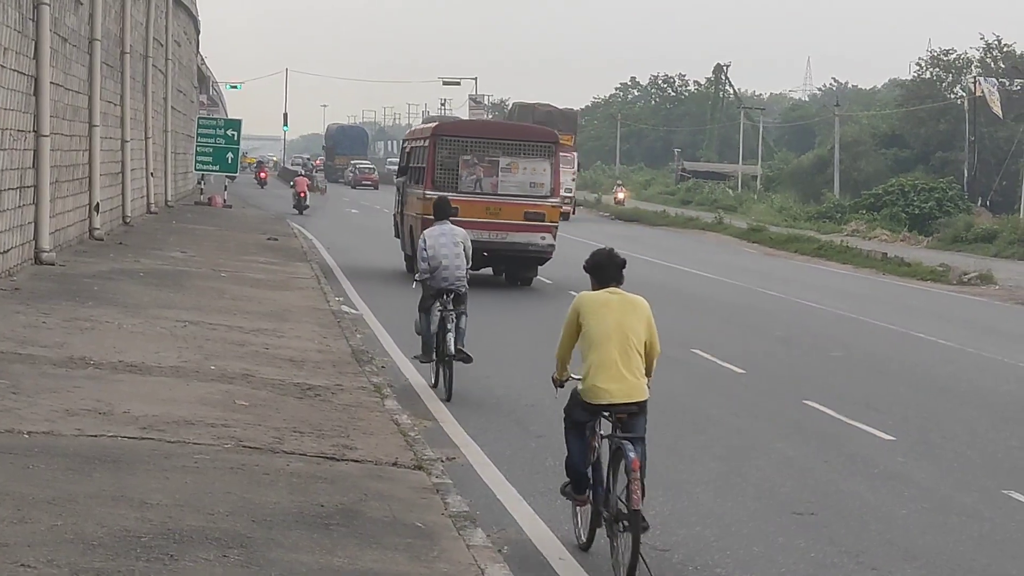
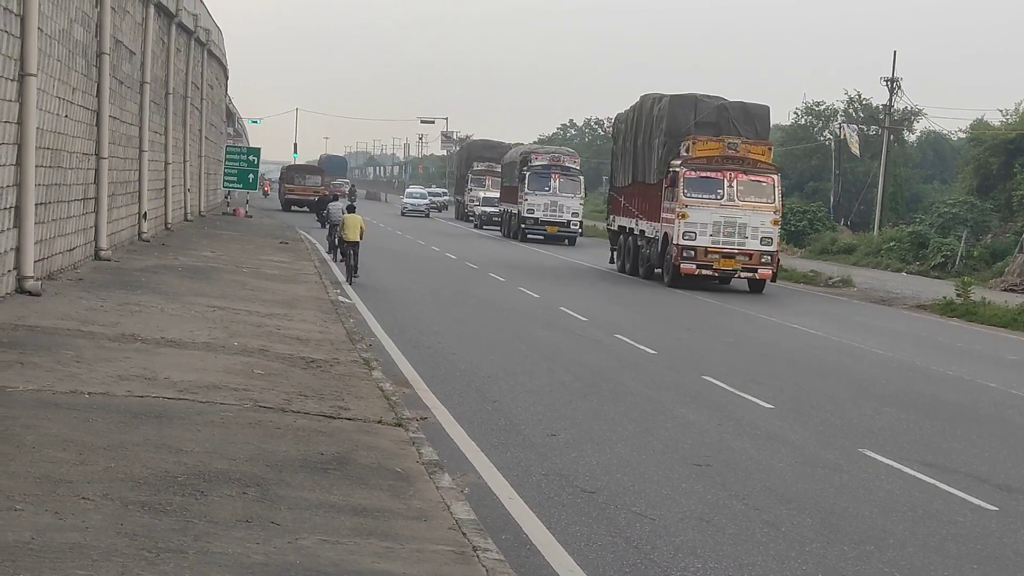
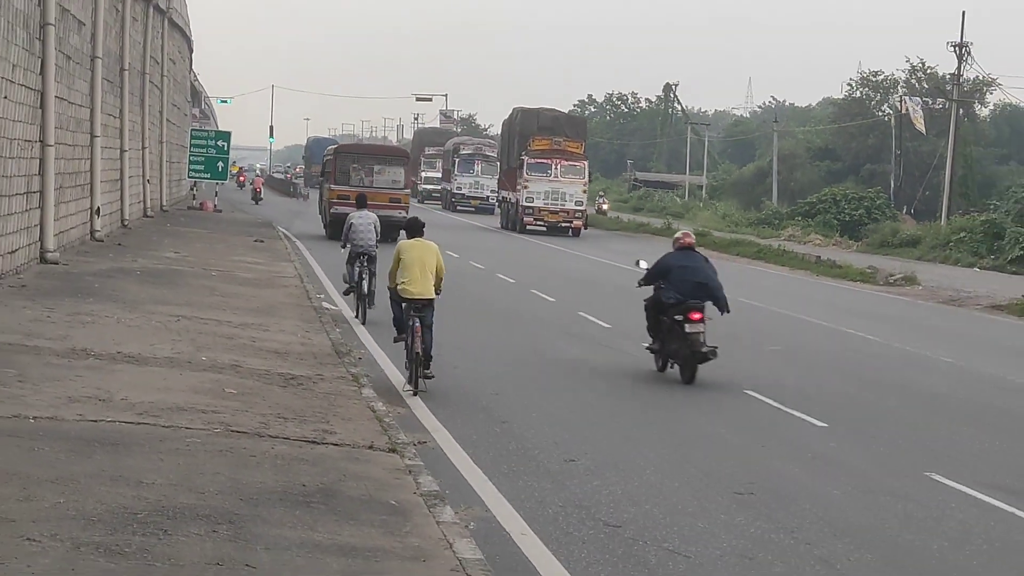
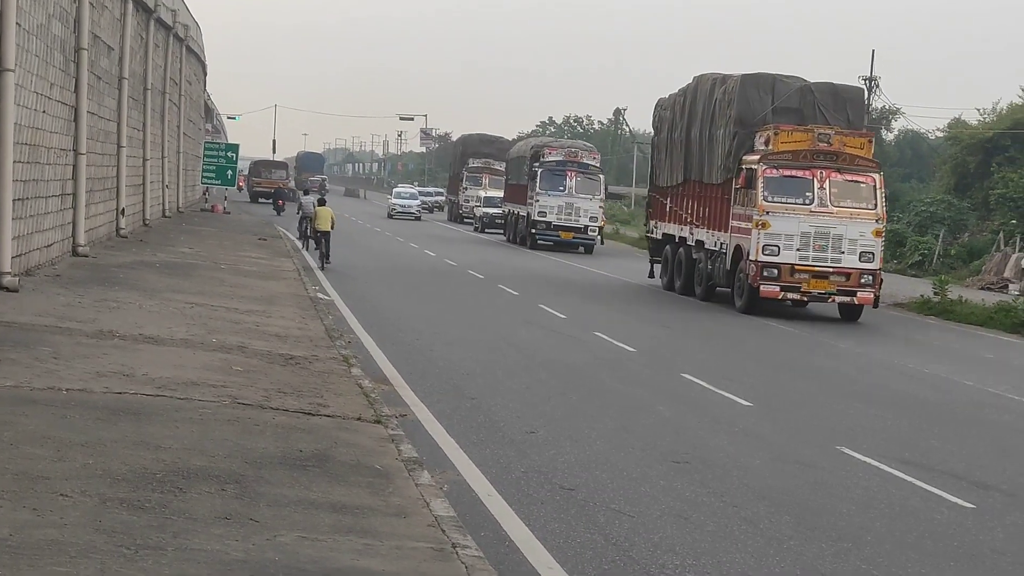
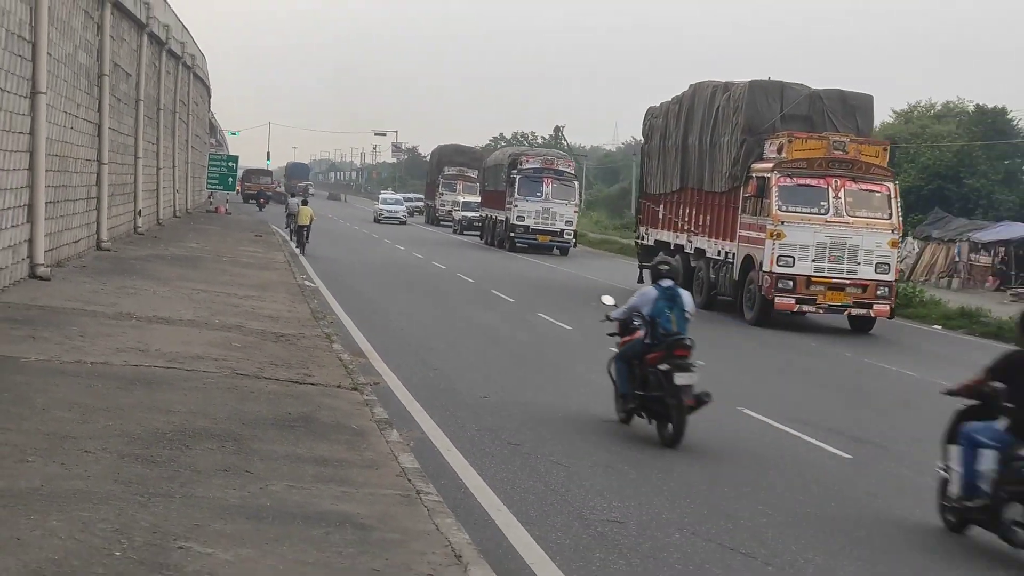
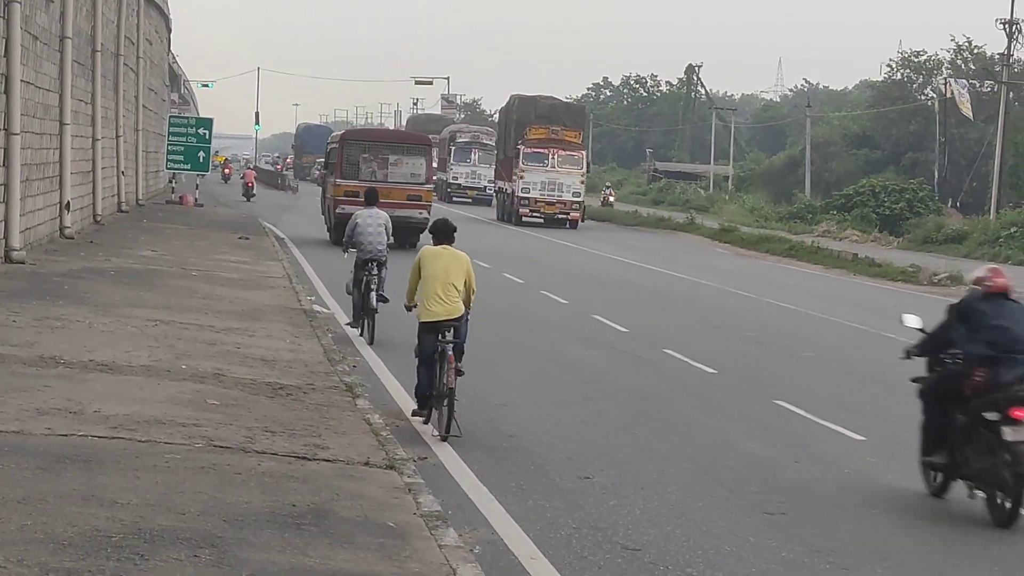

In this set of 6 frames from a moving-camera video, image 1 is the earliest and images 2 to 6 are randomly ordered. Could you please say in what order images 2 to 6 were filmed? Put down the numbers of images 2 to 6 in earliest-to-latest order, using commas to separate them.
6, 3, 2, 4, 5
